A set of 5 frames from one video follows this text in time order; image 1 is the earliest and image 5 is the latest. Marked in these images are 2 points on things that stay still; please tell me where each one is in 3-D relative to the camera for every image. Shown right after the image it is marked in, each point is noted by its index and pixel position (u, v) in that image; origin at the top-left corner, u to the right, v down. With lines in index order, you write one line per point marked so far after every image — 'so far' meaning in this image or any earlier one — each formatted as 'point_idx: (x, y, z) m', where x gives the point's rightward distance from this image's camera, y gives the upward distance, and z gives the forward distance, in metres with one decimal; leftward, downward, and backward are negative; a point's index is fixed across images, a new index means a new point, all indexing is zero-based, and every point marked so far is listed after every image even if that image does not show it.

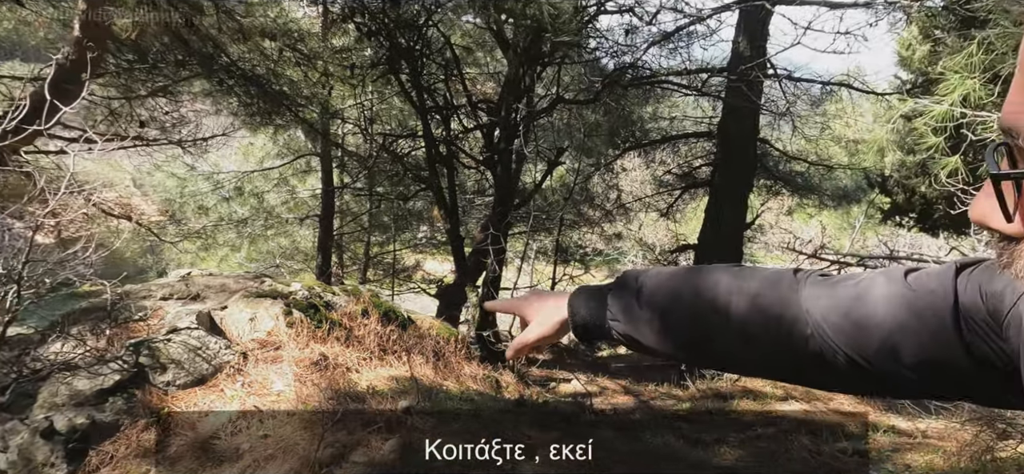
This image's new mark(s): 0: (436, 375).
0: (-0.5, -0.8, +5.0) m
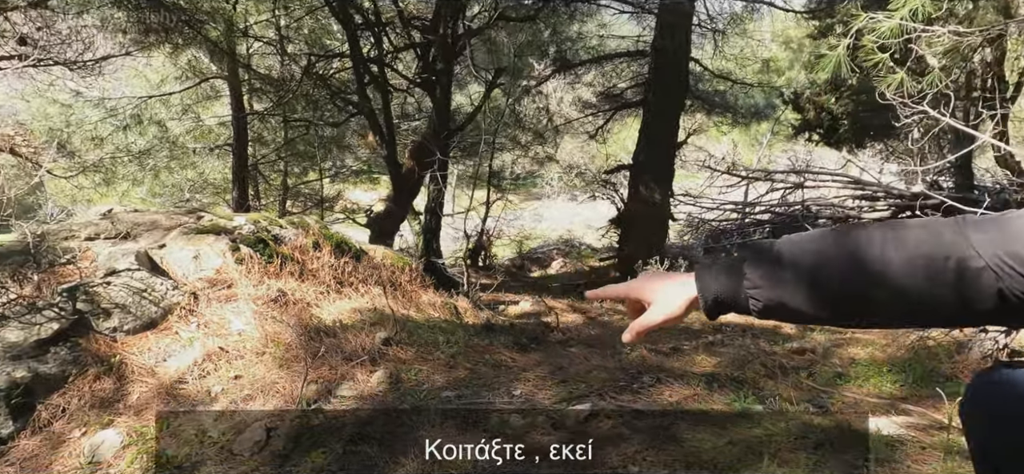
0: (-0.7, -0.4, +4.8) m
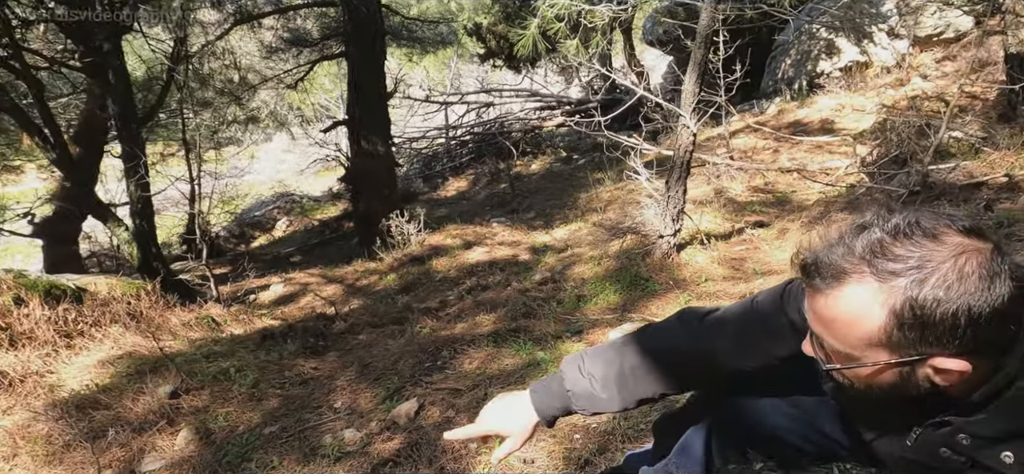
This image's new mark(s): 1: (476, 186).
0: (-1.9, -0.5, +4.4) m
1: (-0.5, +0.7, +11.1) m
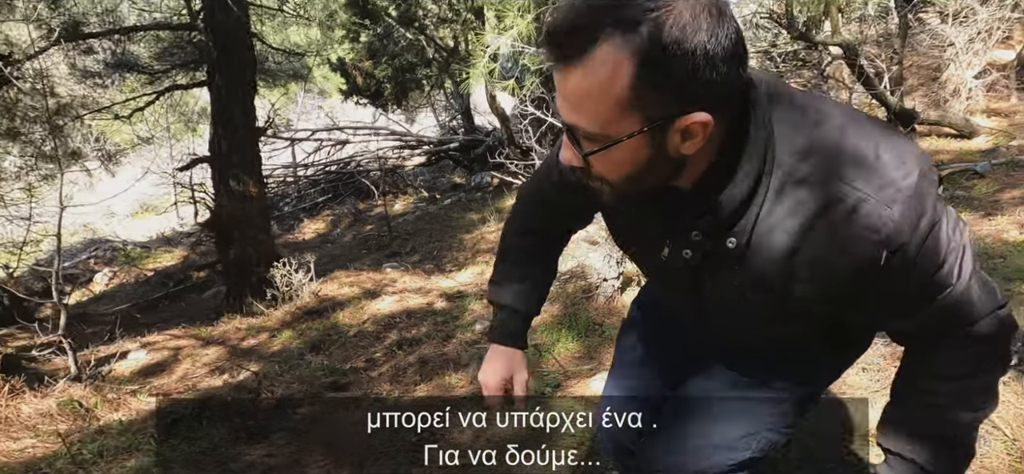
0: (-2.0, -0.8, +3.5) m
1: (-2.2, +0.1, +10.3) m
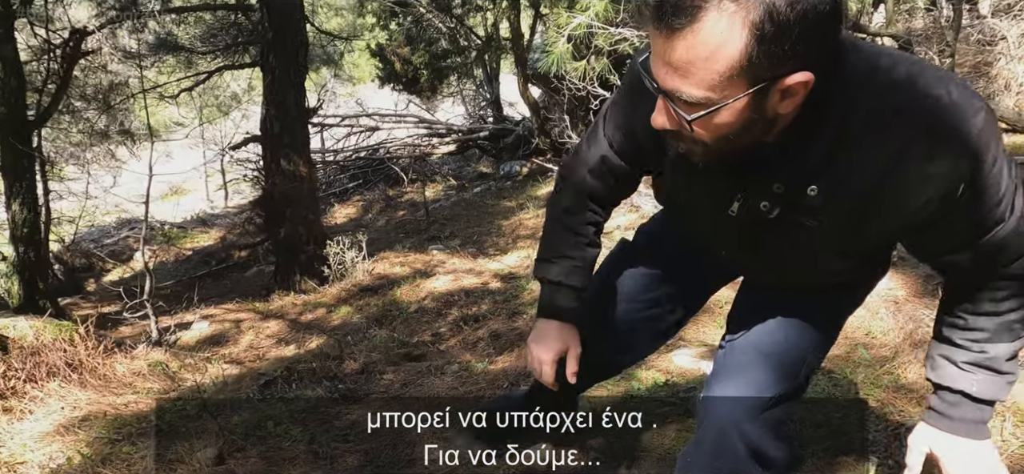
0: (-1.7, -0.6, +3.6) m
1: (-1.8, +0.3, +10.4) m
